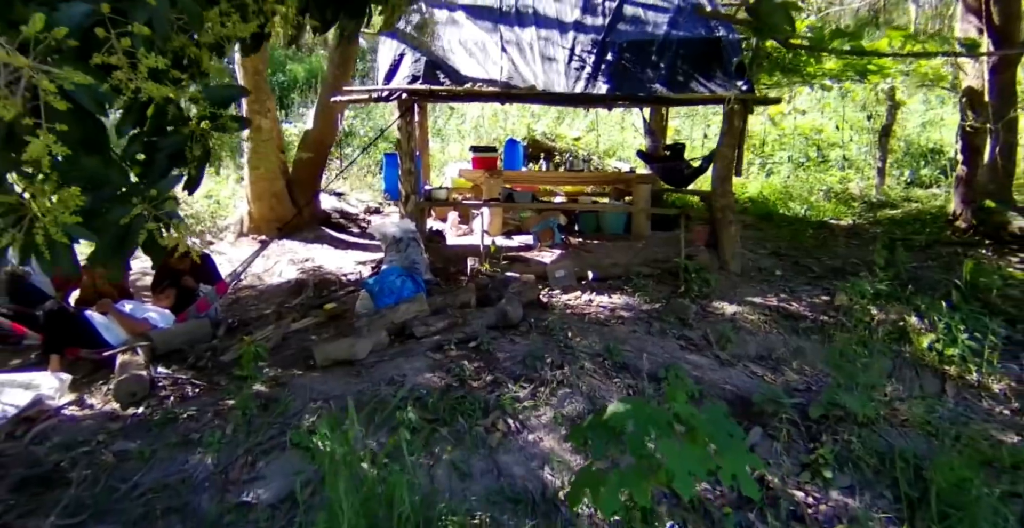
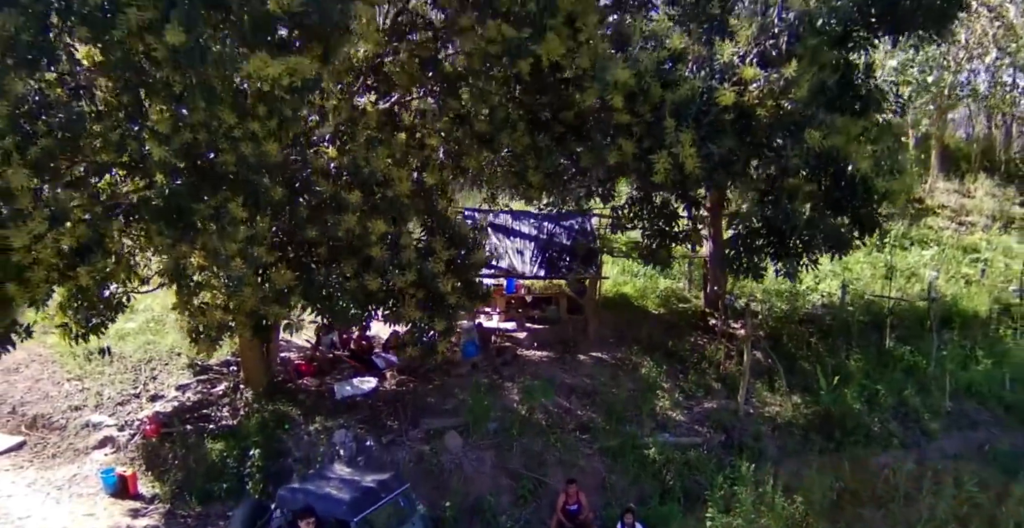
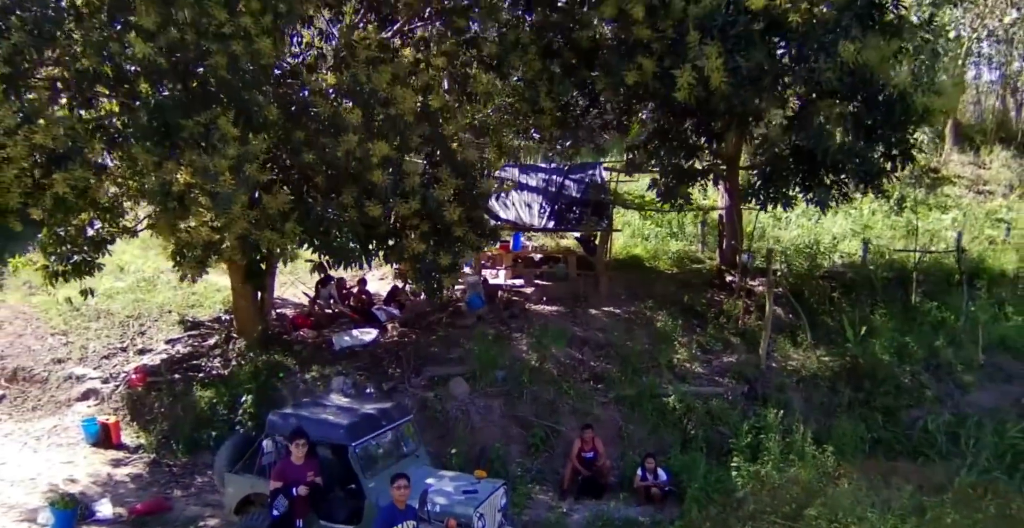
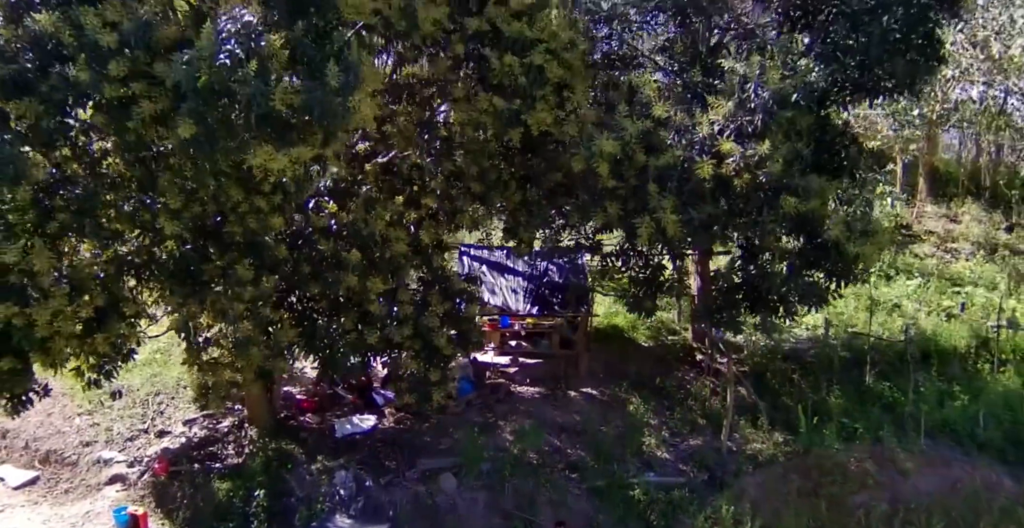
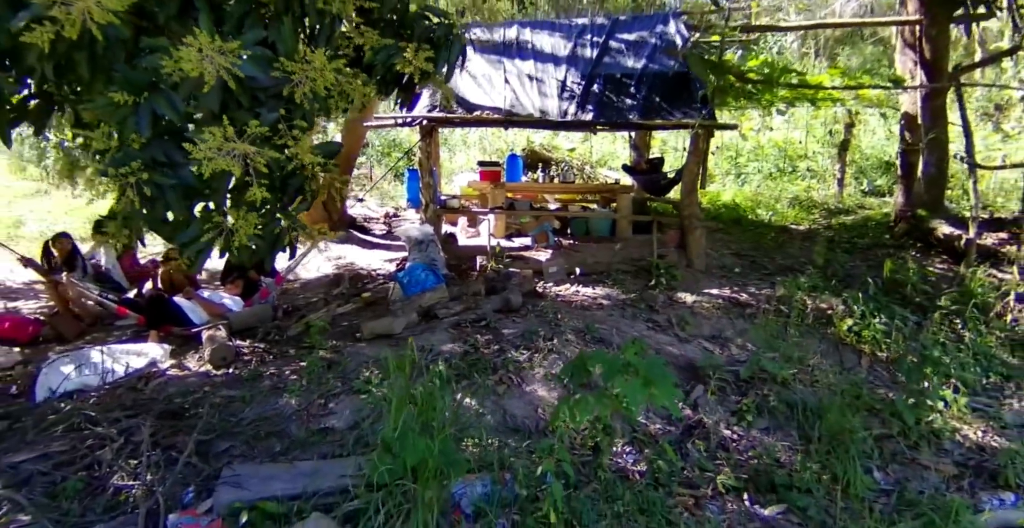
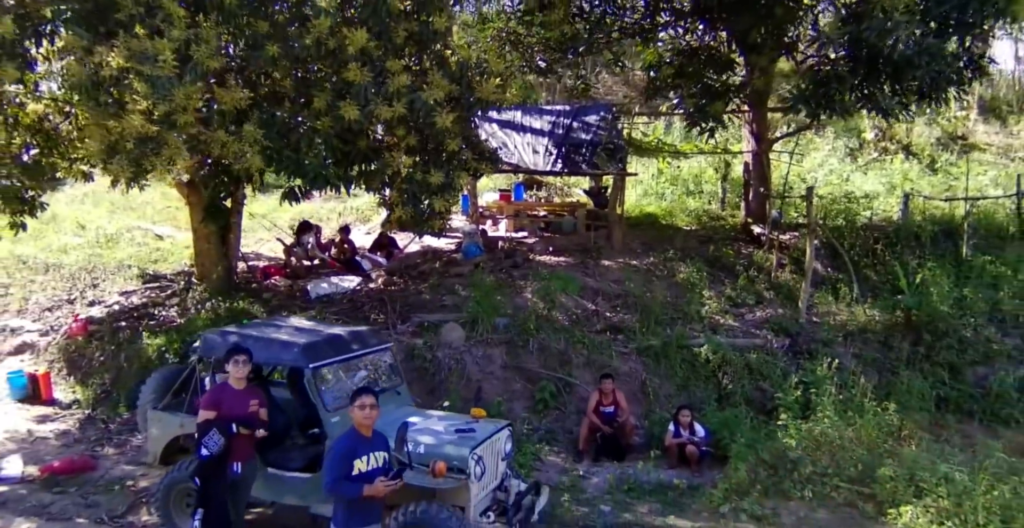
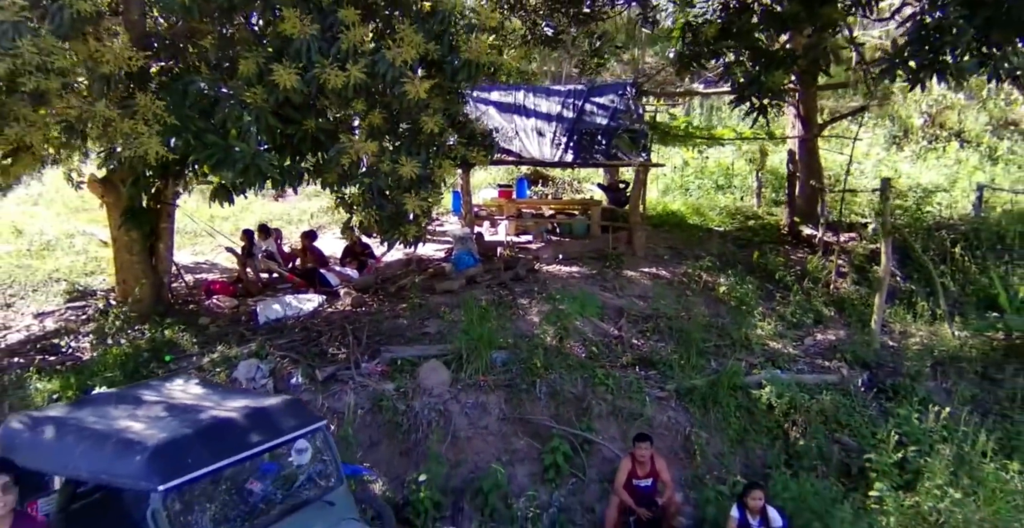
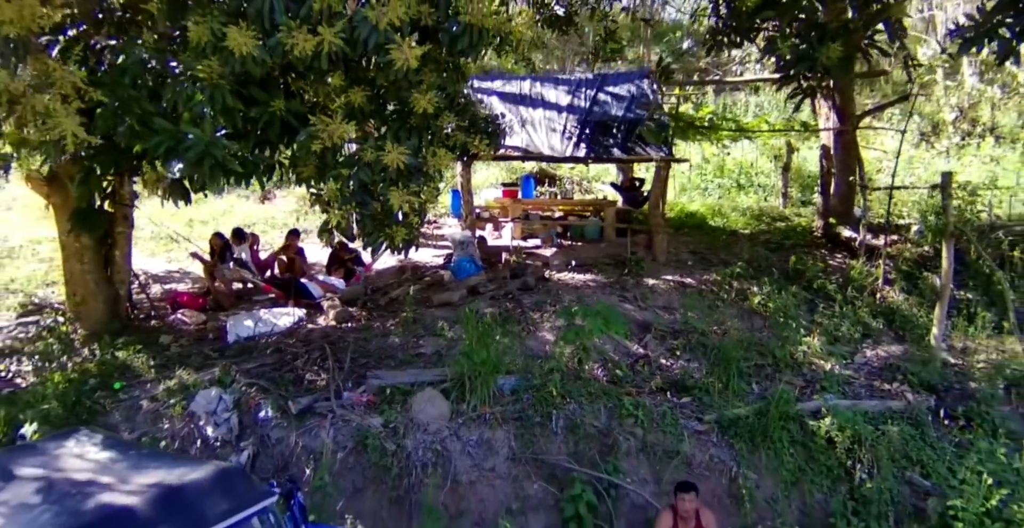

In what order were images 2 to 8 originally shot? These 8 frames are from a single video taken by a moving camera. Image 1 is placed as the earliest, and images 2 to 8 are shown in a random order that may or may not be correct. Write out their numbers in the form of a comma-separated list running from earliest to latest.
5, 8, 7, 6, 3, 2, 4
